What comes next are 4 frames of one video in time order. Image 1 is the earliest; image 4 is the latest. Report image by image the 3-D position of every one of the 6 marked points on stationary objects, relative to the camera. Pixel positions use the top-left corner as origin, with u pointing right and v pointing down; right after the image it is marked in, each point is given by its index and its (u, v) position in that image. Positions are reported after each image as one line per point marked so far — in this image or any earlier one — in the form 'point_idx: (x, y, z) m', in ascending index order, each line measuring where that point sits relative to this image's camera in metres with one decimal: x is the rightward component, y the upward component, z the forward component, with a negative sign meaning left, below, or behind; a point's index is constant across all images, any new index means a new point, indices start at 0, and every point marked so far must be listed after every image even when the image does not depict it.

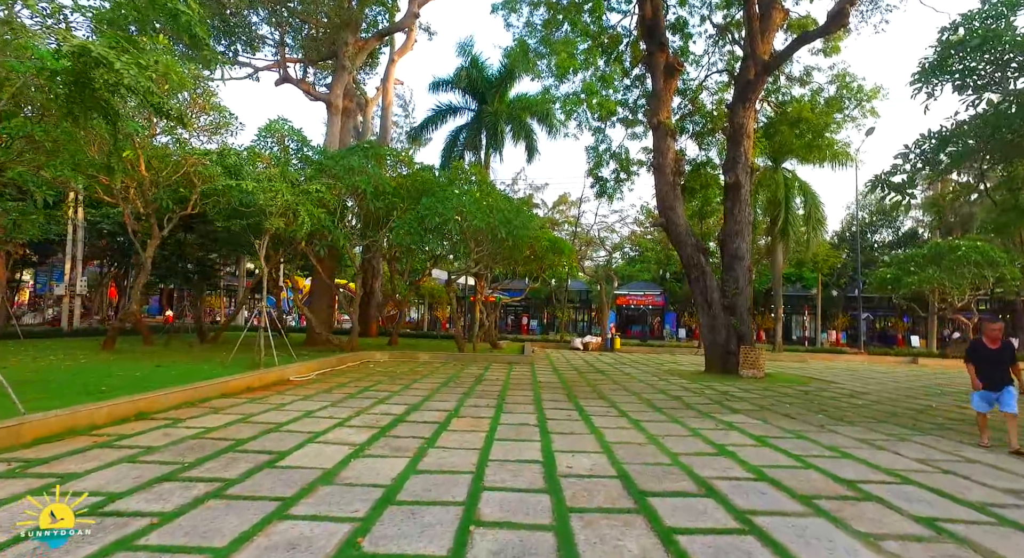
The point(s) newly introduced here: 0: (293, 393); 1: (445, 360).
0: (-2.4, -1.2, +6.1) m
1: (-1.4, -1.6, +11.4) m
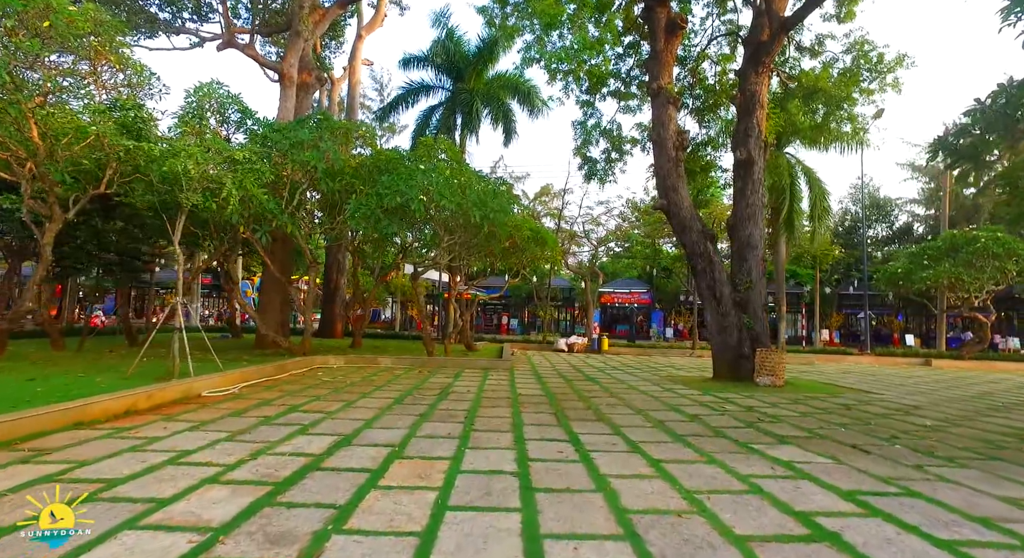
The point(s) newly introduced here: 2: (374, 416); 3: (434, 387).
0: (-2.6, -1.1, +4.5) m
1: (-1.8, -1.5, +9.9) m
2: (-1.2, -1.2, +4.9) m
3: (-1.0, -1.4, +7.2) m
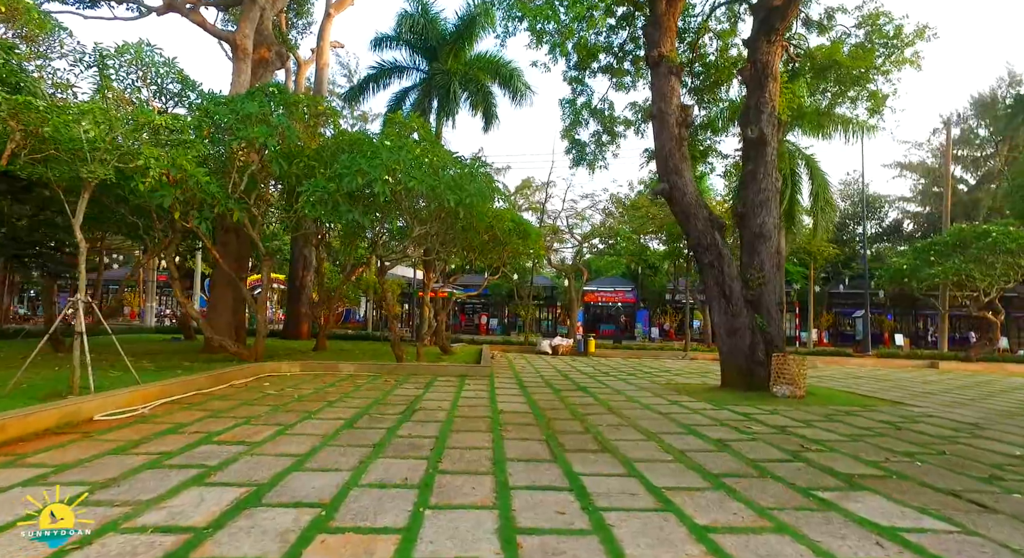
0: (-2.7, -1.0, +3.3) m
1: (-2.1, -1.4, +8.7) m
2: (-1.3, -1.1, +3.7) m
3: (-1.2, -1.3, +6.0) m
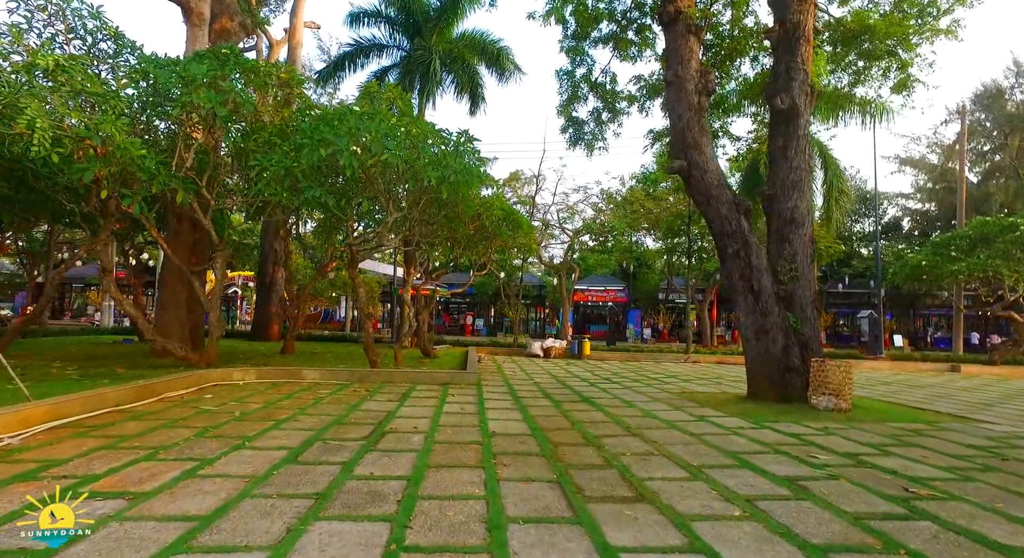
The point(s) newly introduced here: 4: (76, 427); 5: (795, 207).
0: (-2.7, -0.9, +2.1) m
1: (-2.2, -1.4, +7.5) m
2: (-1.3, -1.0, +2.6) m
3: (-1.3, -1.2, +4.9) m
4: (-3.2, -1.1, +4.2) m
5: (+3.2, +0.8, +6.4) m
